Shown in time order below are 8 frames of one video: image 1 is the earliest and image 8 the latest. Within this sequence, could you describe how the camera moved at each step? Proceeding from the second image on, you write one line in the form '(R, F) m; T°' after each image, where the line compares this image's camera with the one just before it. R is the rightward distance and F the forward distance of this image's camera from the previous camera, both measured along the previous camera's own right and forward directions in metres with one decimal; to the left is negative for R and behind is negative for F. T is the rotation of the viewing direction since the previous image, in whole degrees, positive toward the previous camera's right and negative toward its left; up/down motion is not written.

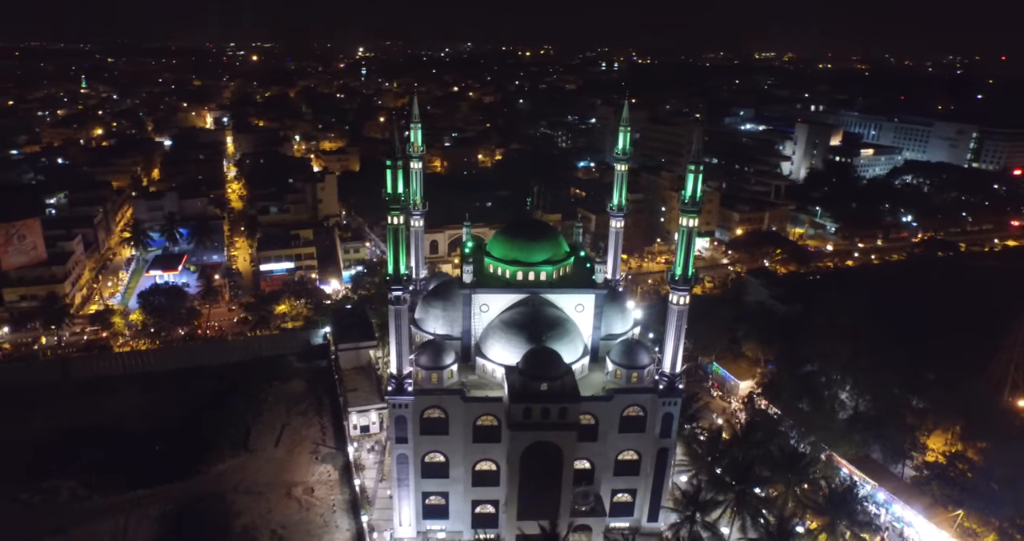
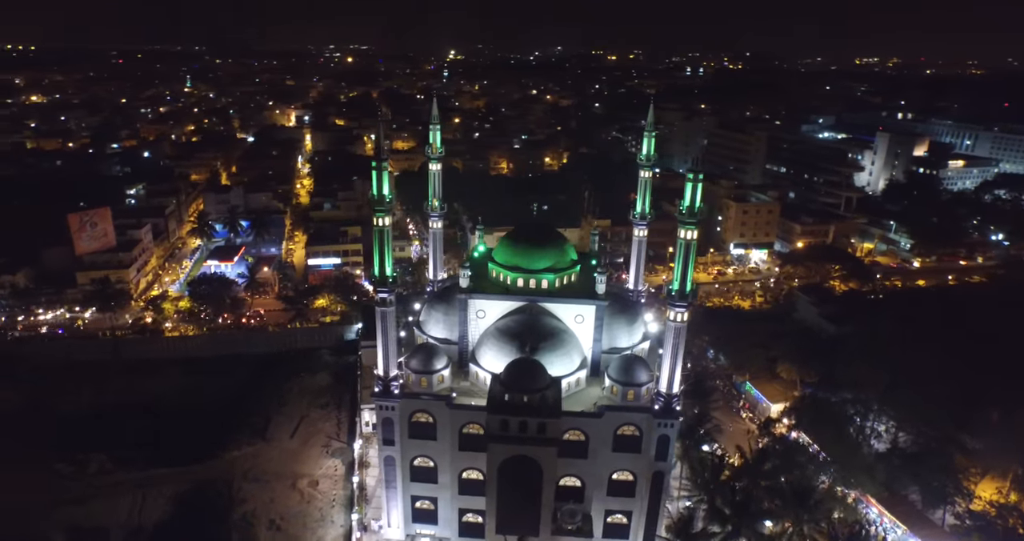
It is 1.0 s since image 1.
(+3.1, +0.9) m; -7°
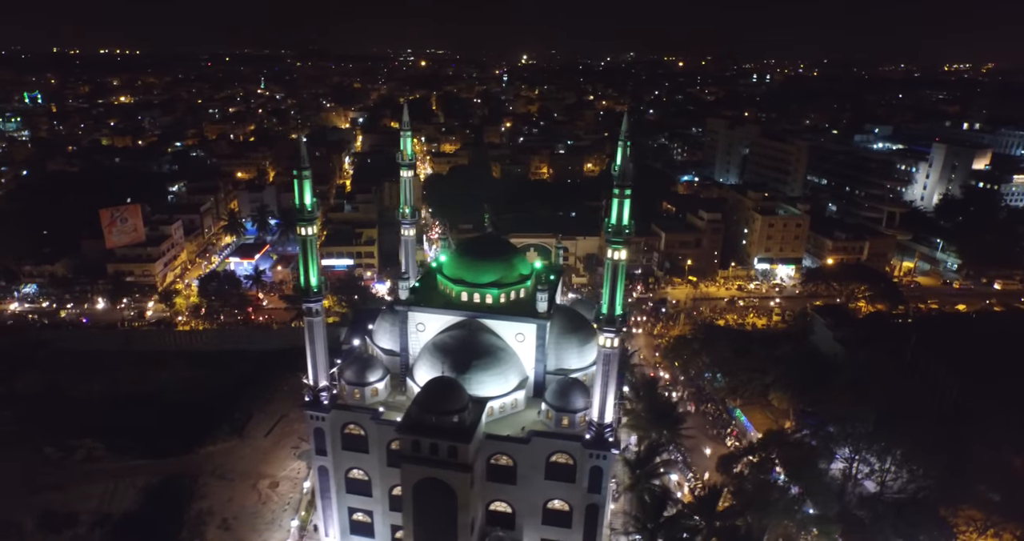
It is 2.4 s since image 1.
(+4.7, +1.1) m; -6°
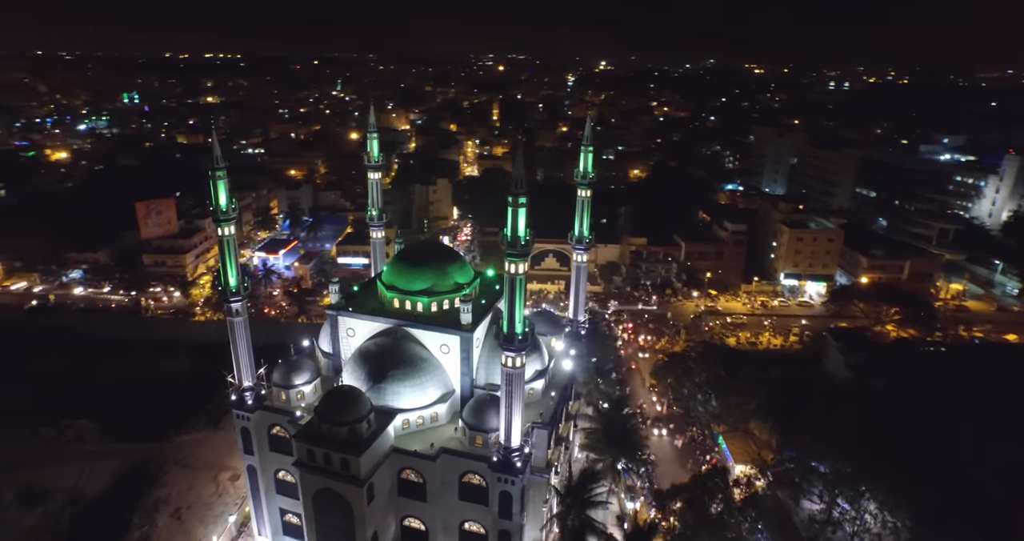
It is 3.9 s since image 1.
(+5.2, +1.2) m; -7°
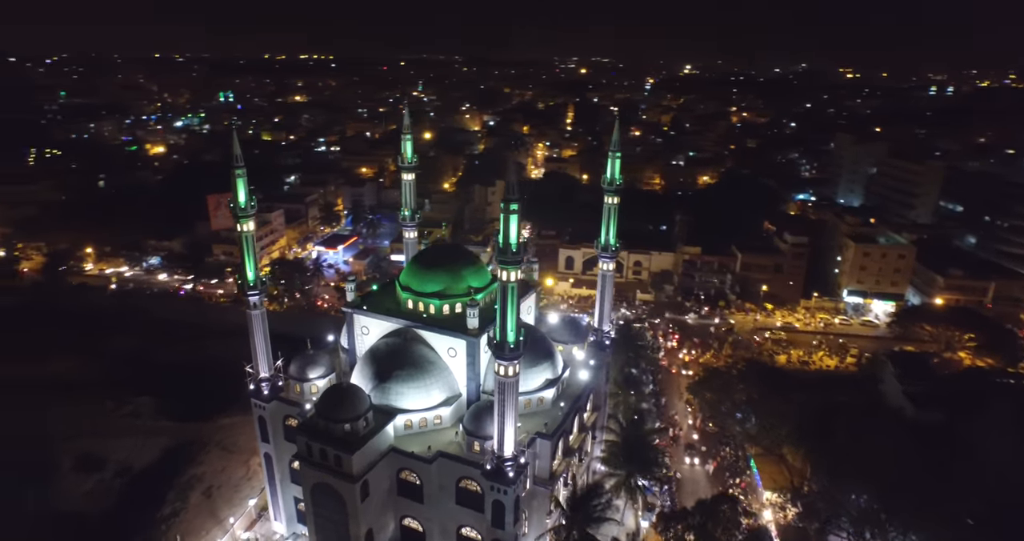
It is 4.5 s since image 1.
(+2.3, +0.4) m; -7°
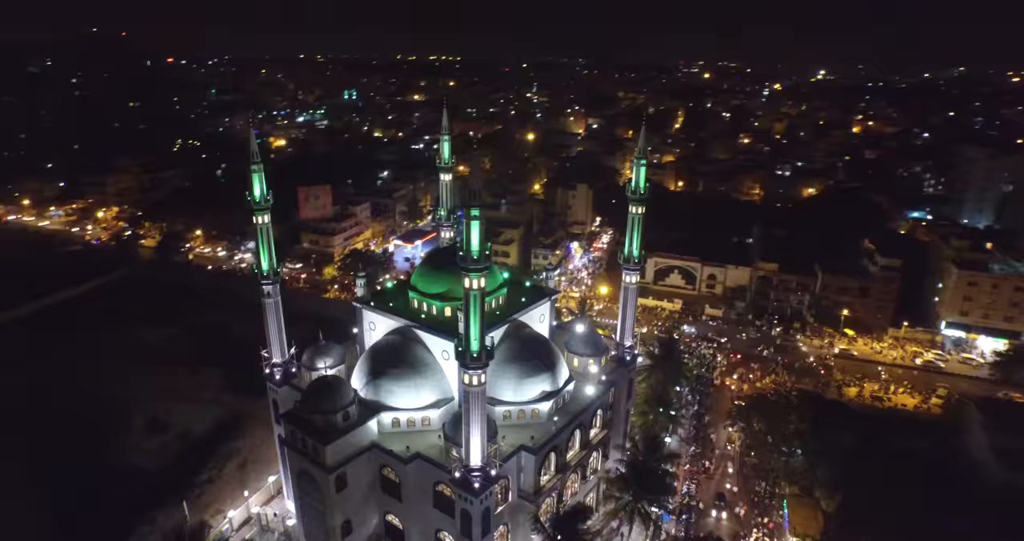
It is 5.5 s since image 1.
(+4.0, +0.8) m; -10°
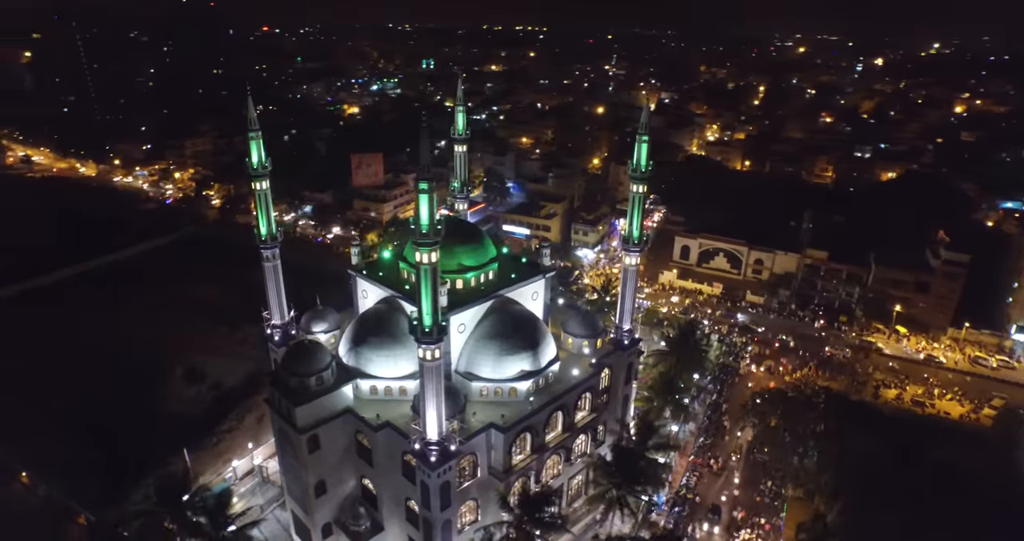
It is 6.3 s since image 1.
(+3.3, +0.6) m; -7°
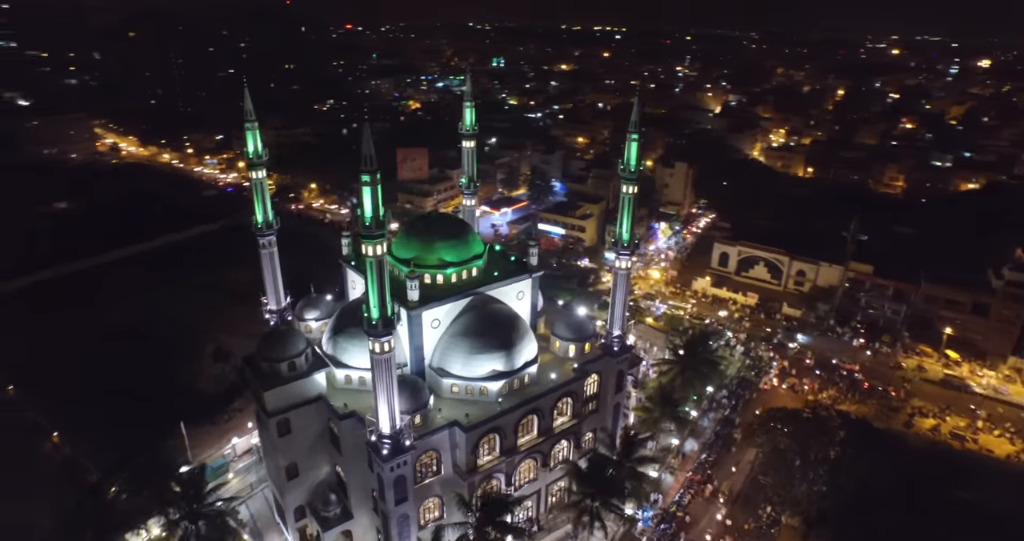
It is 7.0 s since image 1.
(+3.3, +0.6) m; -6°
